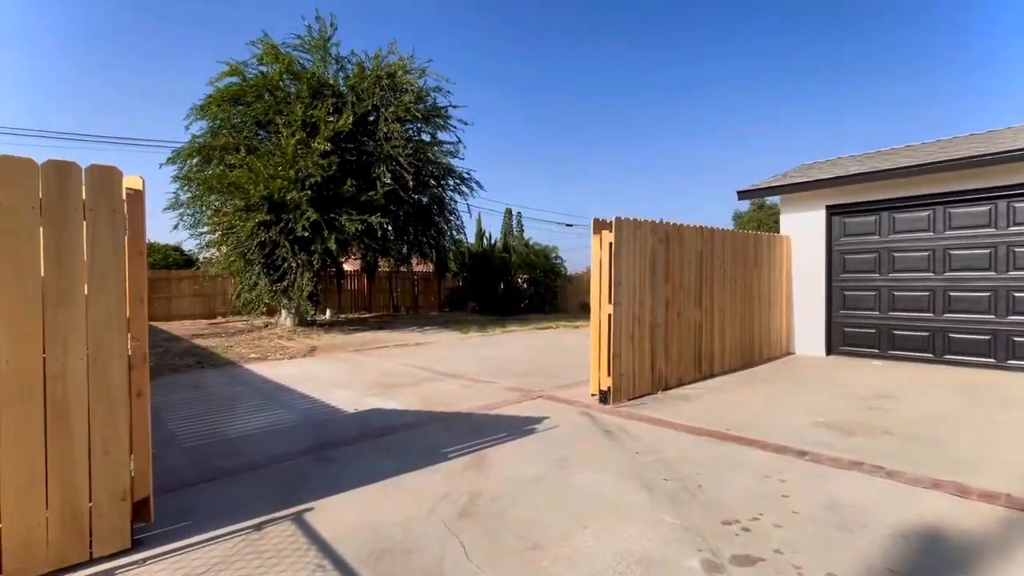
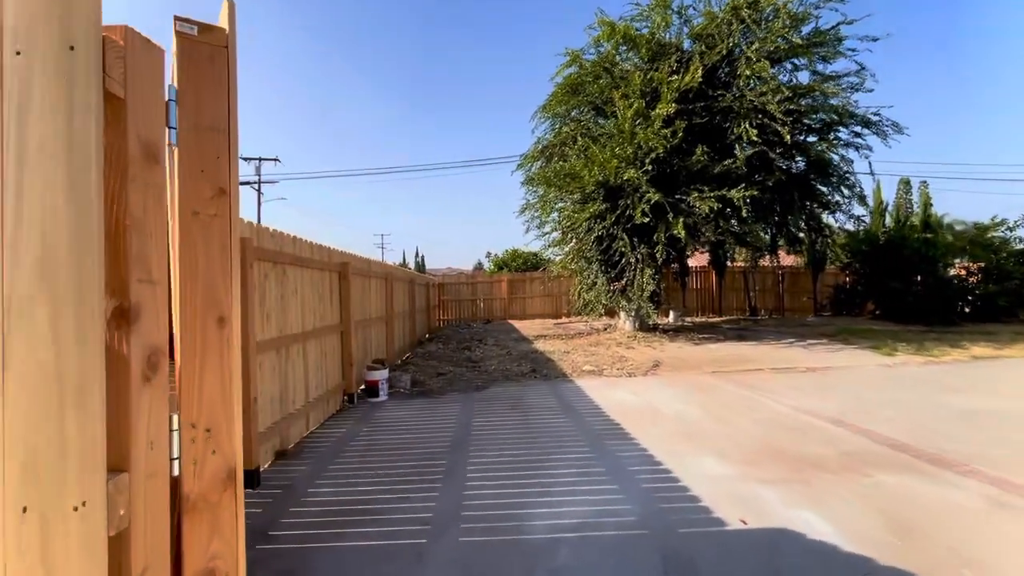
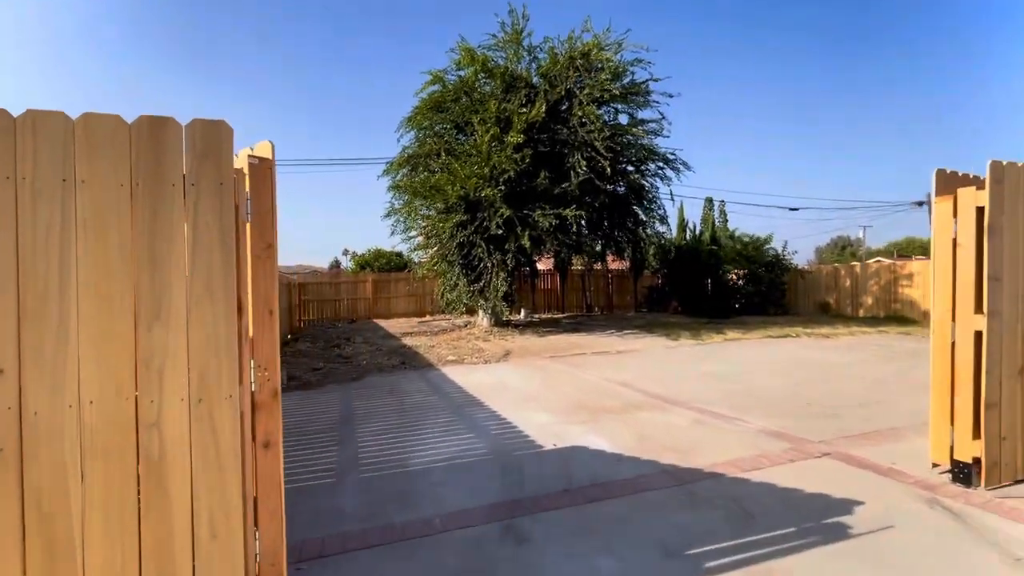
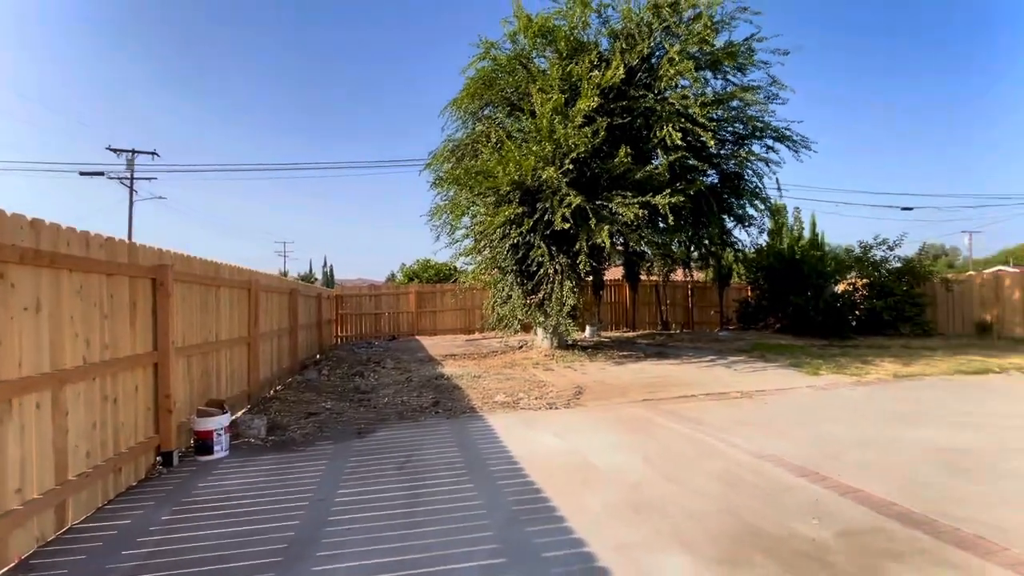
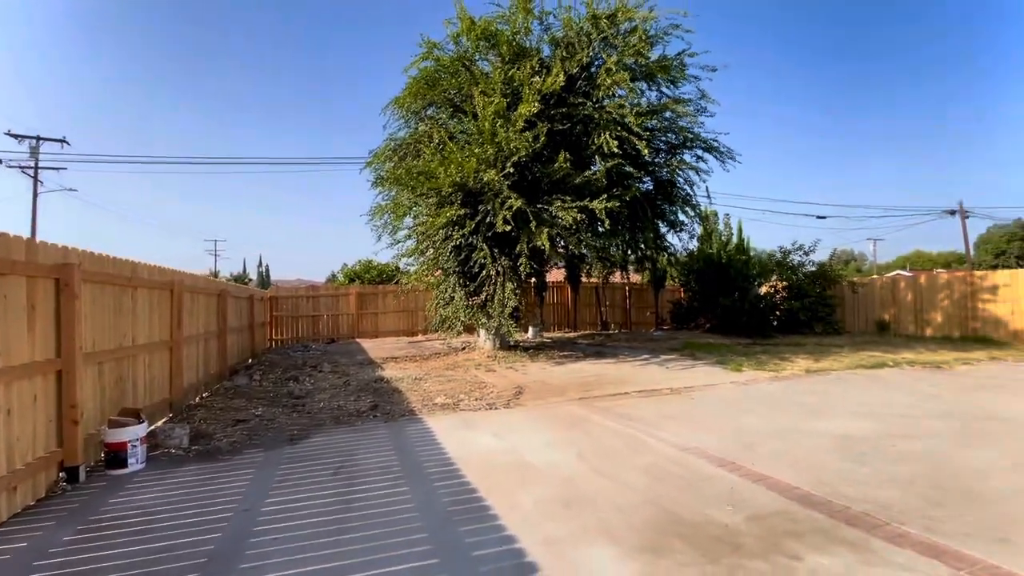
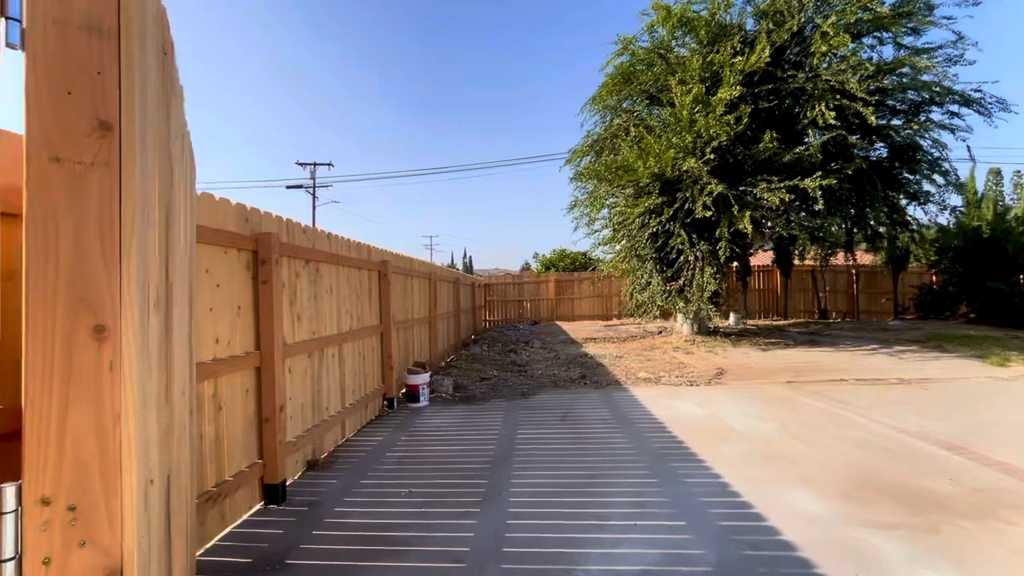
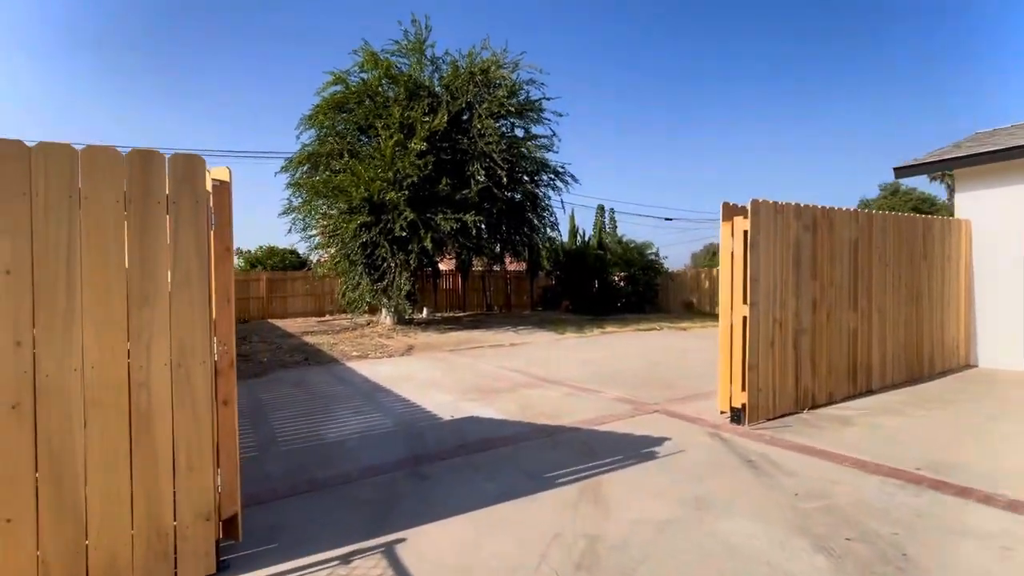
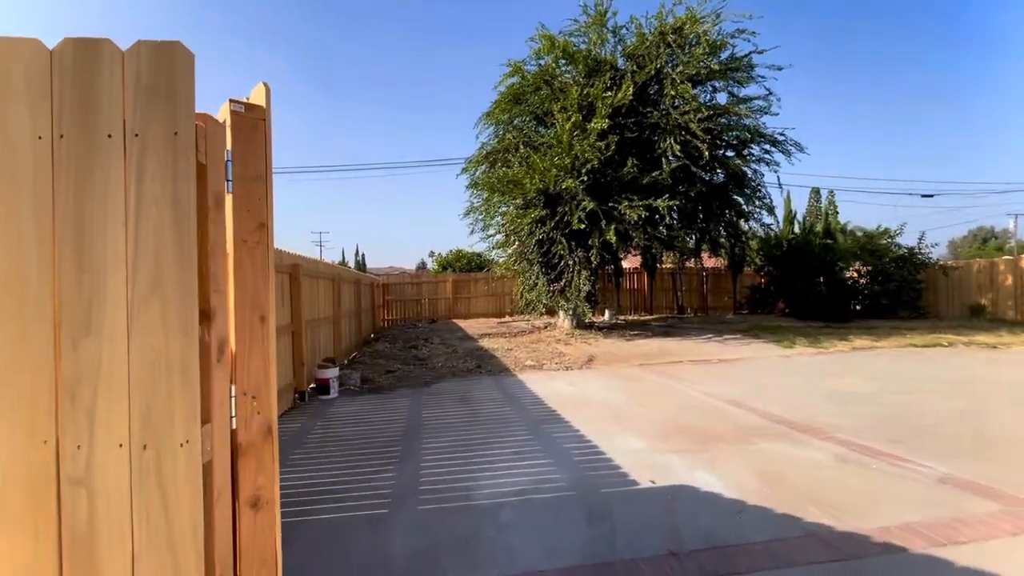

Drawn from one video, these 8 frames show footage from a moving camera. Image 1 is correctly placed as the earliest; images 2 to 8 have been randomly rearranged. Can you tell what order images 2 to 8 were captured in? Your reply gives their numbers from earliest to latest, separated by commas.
7, 3, 8, 2, 6, 4, 5
